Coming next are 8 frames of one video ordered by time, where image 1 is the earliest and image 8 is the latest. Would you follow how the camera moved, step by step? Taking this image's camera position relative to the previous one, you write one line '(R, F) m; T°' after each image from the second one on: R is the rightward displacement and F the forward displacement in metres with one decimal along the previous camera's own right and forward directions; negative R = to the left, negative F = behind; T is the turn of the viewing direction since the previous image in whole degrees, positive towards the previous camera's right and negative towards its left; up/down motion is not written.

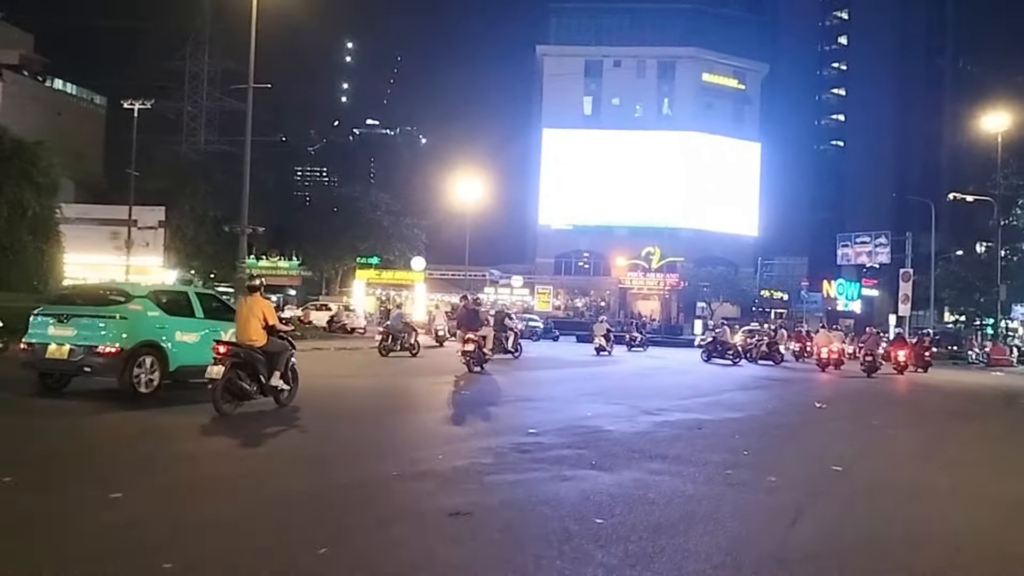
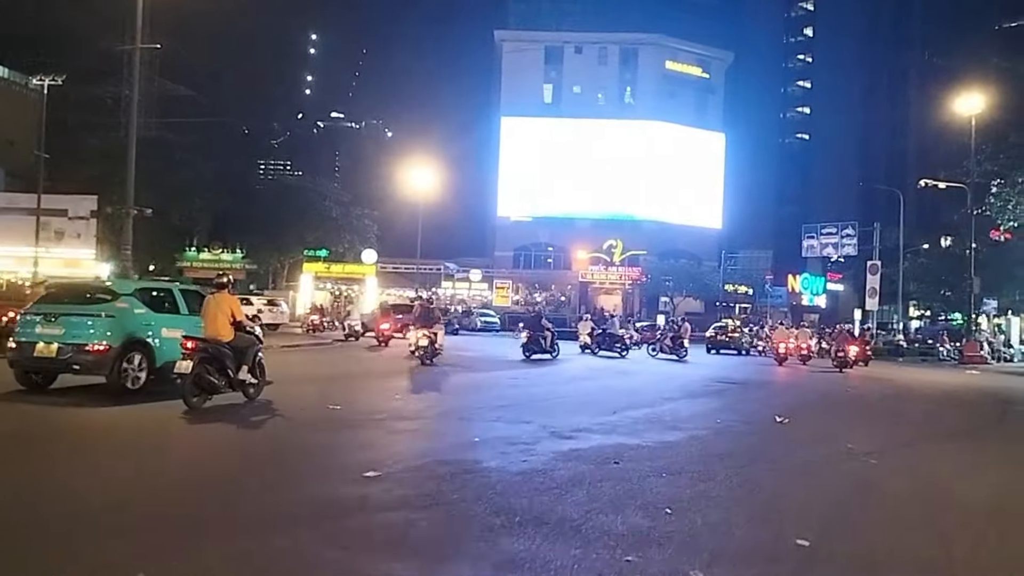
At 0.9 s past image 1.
(+0.8, +2.2) m; +2°
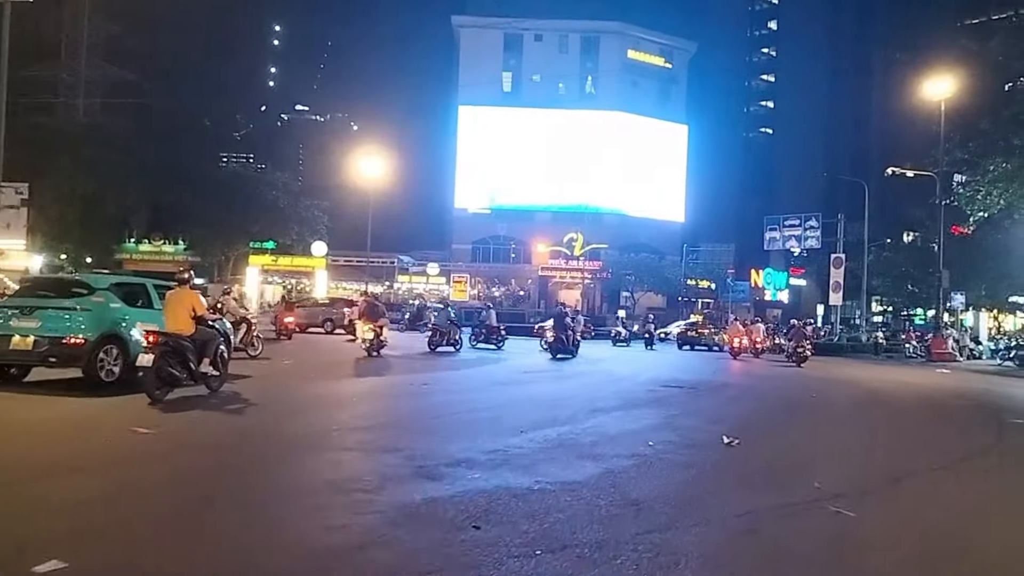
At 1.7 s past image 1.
(+0.7, +1.9) m; +2°
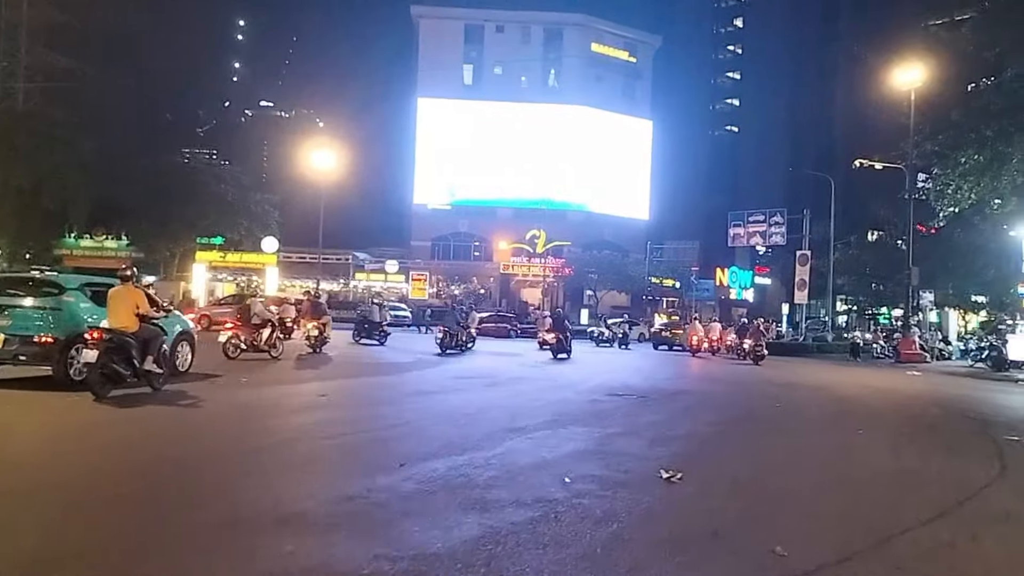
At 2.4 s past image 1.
(+0.6, +1.6) m; +2°
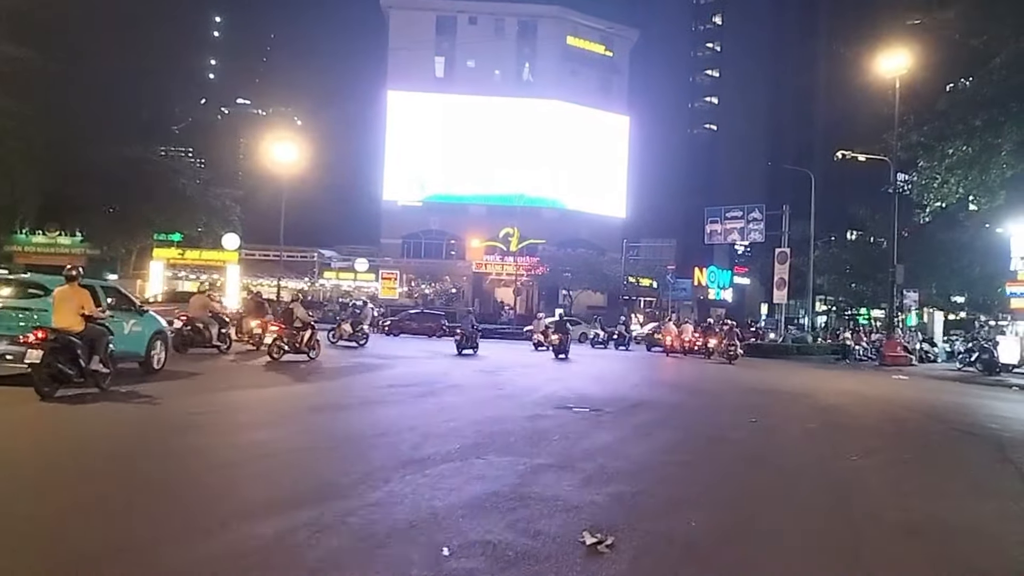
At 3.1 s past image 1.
(+0.5, +1.6) m; +1°
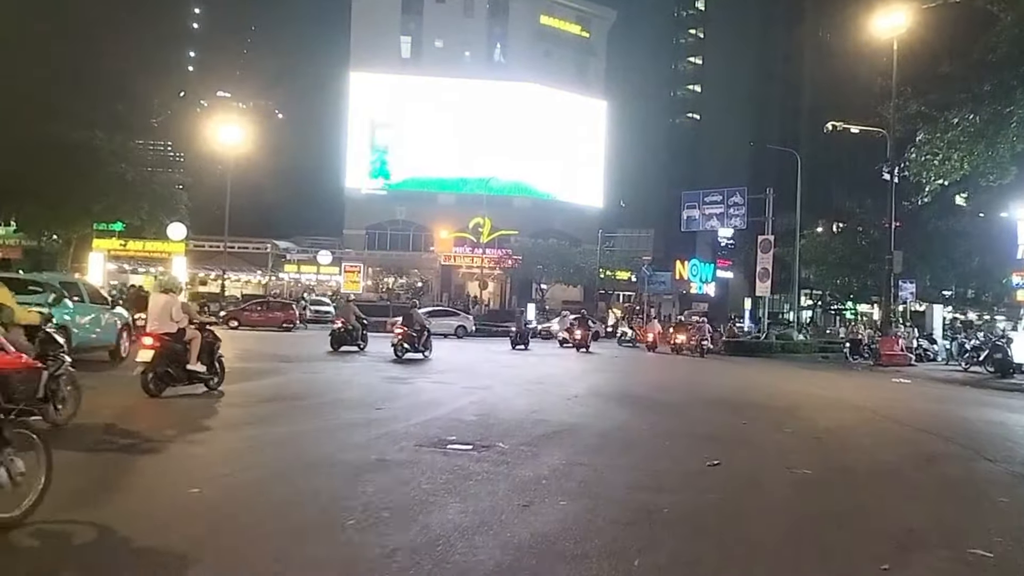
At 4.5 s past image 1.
(+1.0, +3.0) m; +1°
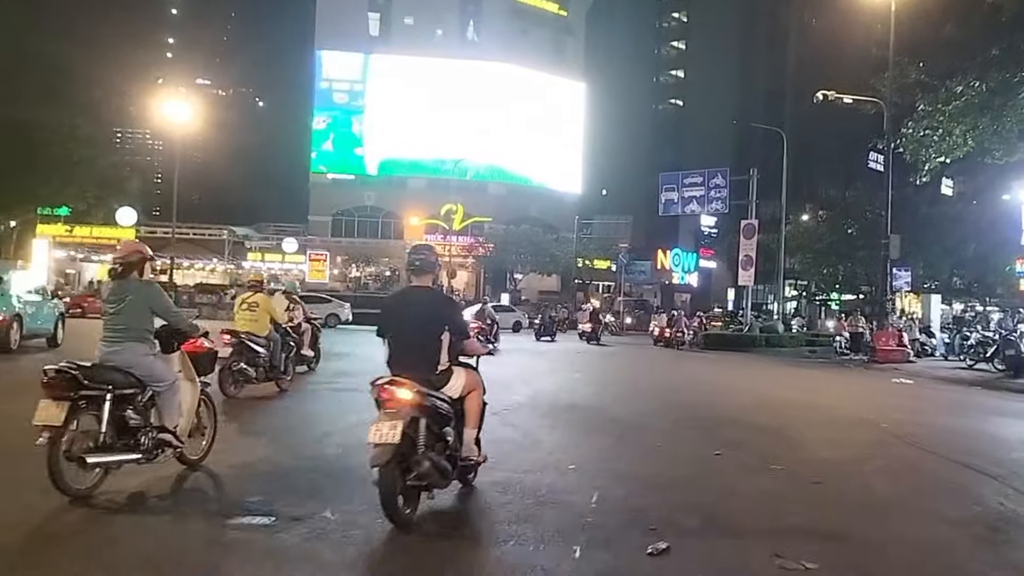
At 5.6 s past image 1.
(+0.7, +2.3) m; +1°
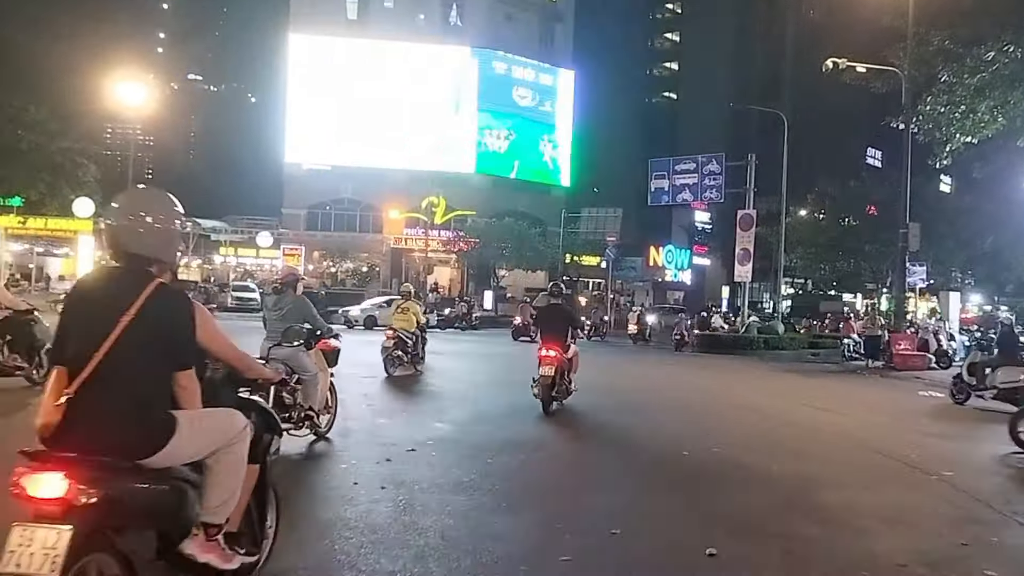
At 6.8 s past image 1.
(+0.6, +2.4) m; 0°
